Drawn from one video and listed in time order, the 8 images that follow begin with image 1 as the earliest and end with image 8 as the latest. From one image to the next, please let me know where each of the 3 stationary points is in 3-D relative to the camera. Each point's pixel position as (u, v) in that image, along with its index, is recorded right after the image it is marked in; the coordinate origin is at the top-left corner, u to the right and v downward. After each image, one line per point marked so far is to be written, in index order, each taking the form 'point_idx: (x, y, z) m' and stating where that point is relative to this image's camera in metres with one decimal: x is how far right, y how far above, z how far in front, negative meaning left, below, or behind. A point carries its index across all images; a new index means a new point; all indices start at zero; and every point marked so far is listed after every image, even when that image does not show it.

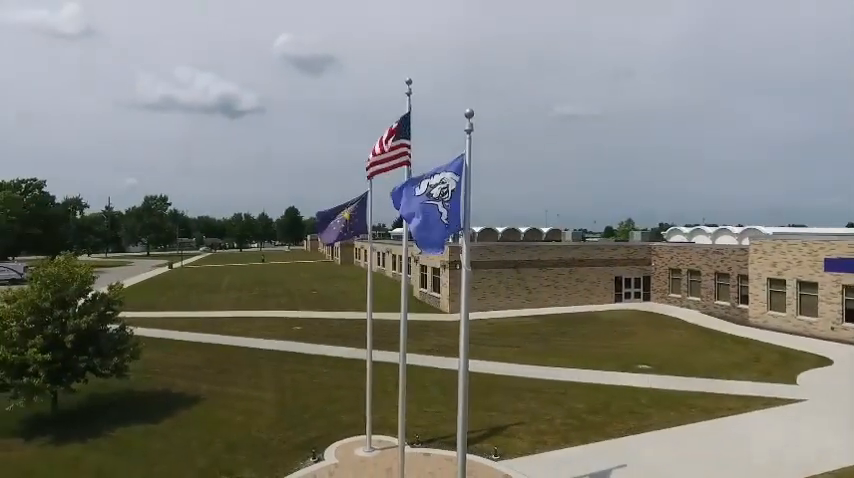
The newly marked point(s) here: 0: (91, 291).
0: (-9.7, -1.5, +15.3) m
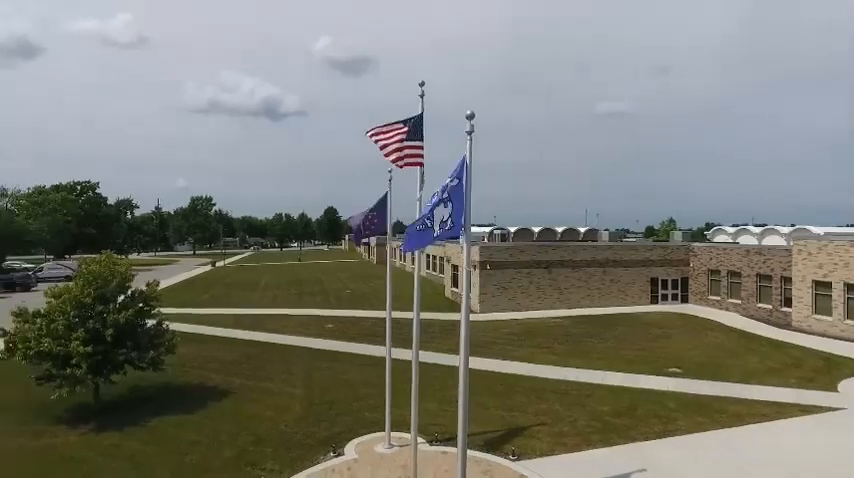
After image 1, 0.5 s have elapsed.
0: (-9.0, -1.5, +16.1) m
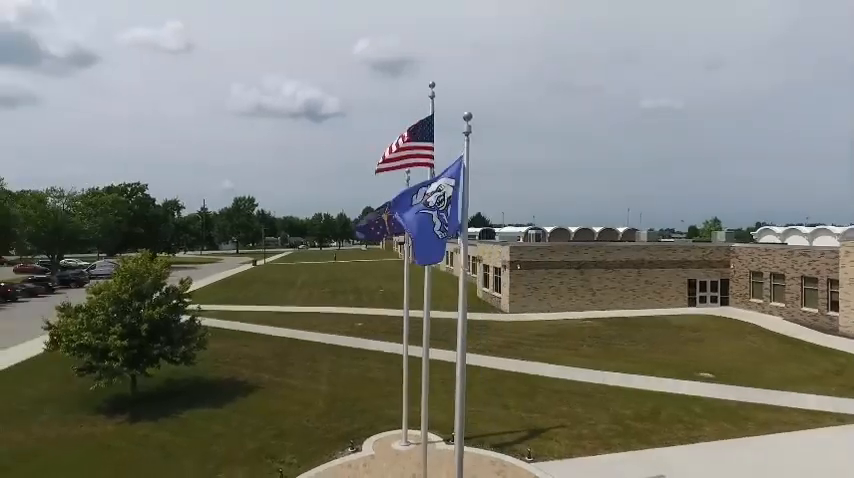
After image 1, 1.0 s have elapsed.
0: (-8.3, -1.5, +16.8) m
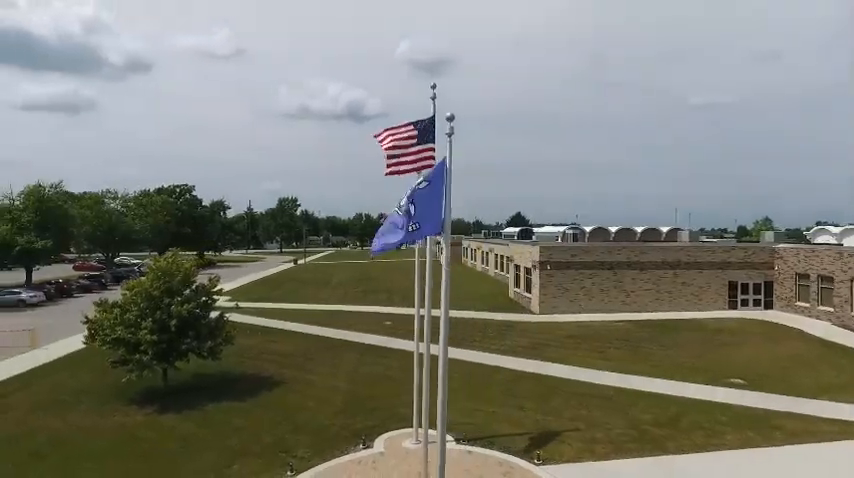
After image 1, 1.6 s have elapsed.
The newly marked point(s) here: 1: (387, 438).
0: (-7.8, -1.4, +17.5) m
1: (-1.0, -5.1, +13.4) m
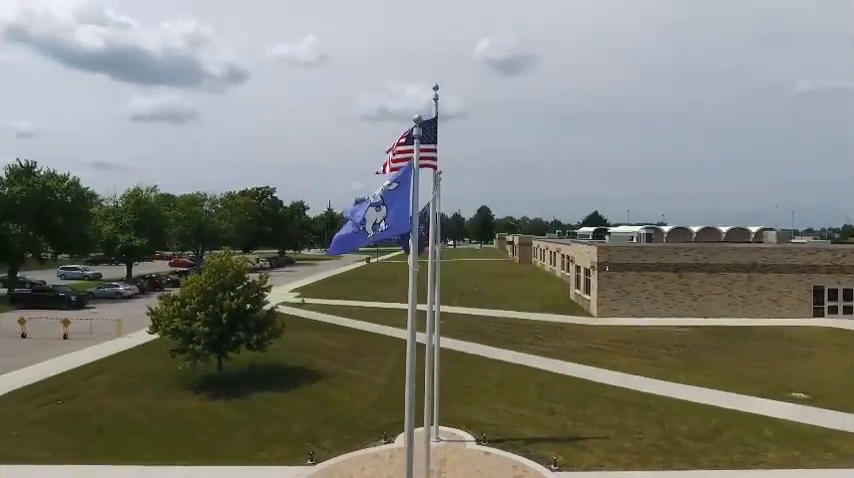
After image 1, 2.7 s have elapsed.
0: (-6.5, -1.4, +18.7) m
1: (-0.5, -5.0, +13.6) m
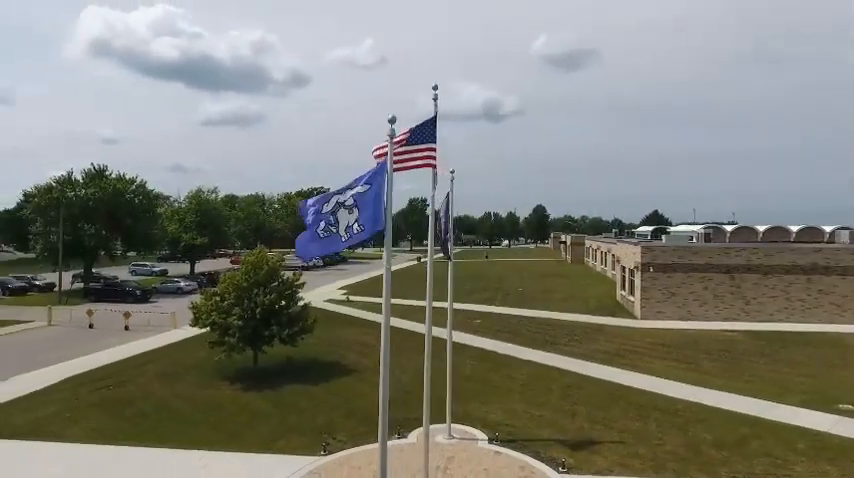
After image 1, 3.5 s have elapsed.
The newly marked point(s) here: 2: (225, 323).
0: (-5.5, -1.4, +19.5) m
1: (-0.1, -5.0, +13.8) m
2: (-7.1, -3.0, +18.6) m
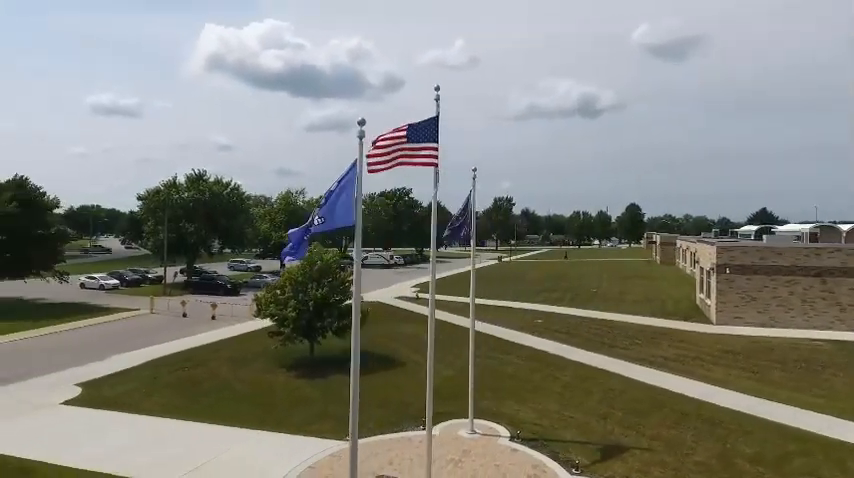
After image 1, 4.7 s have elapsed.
0: (-3.8, -1.3, +20.6) m
1: (+0.5, -4.9, +14.1) m
2: (-5.5, -2.9, +20.0) m
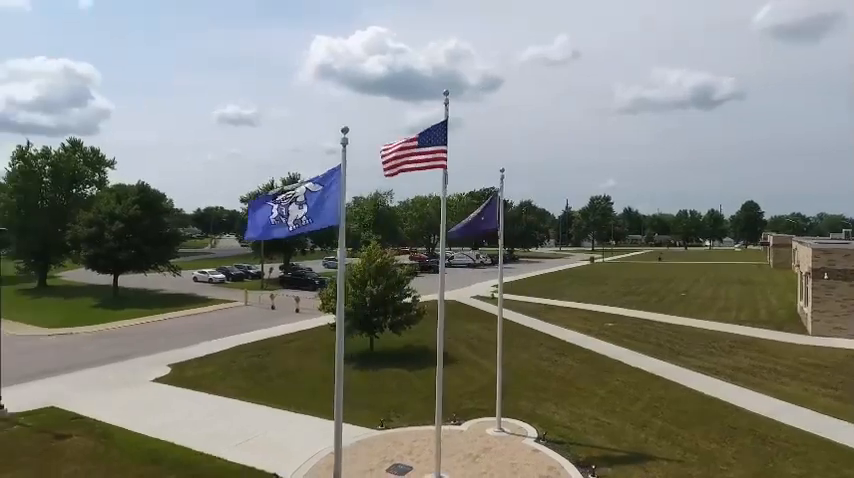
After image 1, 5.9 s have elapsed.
0: (-1.6, -1.2, +21.5) m
1: (+1.4, -4.9, +14.3) m
2: (-3.4, -2.8, +21.3) m
